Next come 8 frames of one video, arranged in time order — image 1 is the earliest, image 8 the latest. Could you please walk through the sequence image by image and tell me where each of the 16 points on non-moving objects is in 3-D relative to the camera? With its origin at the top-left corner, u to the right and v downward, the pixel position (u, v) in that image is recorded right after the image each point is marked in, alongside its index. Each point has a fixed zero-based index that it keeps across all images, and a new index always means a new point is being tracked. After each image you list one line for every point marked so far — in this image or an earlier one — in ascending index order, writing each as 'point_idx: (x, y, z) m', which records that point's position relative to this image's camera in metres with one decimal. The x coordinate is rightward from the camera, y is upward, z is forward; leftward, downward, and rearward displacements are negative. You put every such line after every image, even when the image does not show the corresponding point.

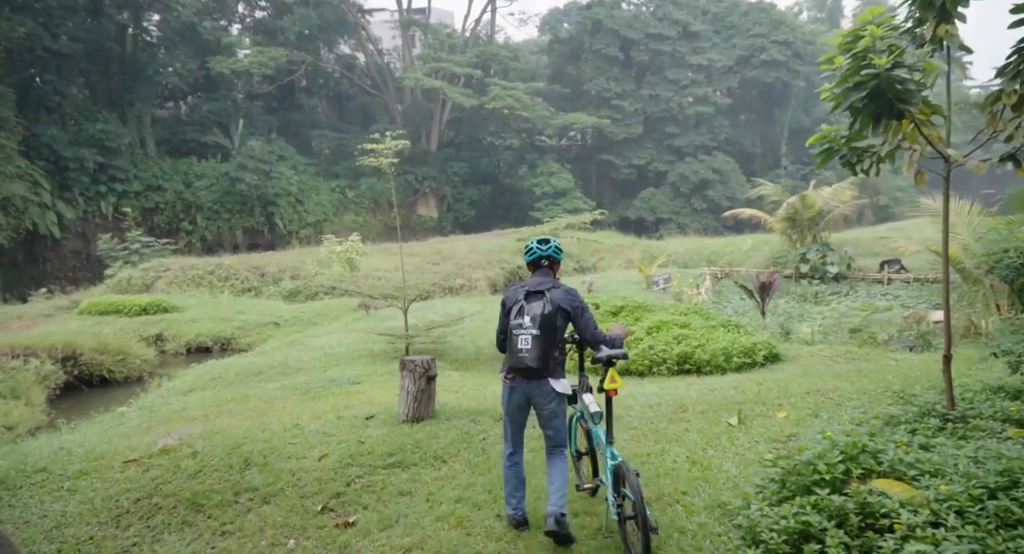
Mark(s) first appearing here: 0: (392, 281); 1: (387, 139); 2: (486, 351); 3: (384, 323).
0: (-1.6, -0.1, +10.7) m
1: (-1.5, +1.6, +9.8) m
2: (-0.3, -0.9, +9.7) m
3: (-1.8, -0.6, +11.2) m
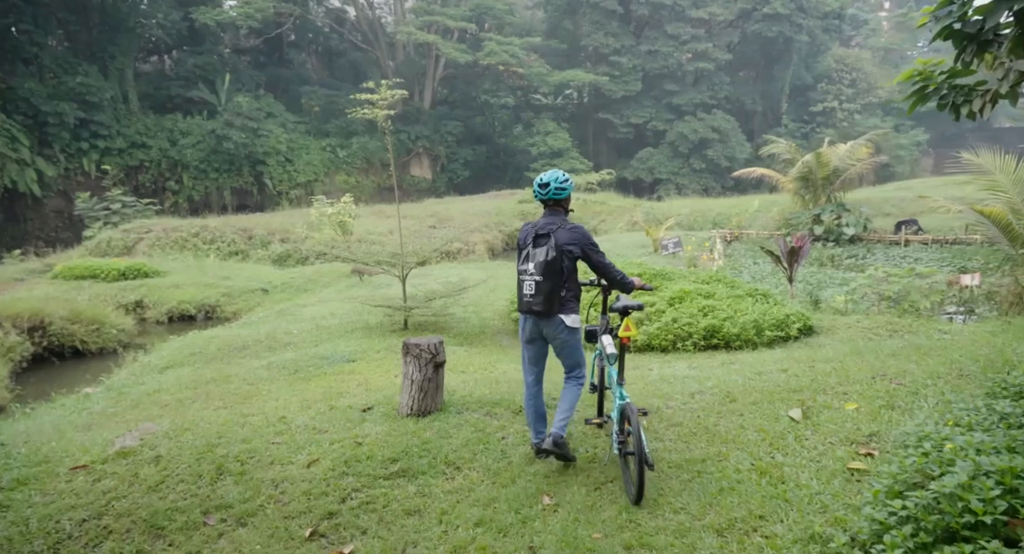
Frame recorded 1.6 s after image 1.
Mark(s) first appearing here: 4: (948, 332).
0: (-1.5, +0.4, +9.8) m
1: (-1.4, +2.0, +8.8) m
2: (-0.2, -0.5, +8.8) m
3: (-1.7, -0.2, +10.3) m
4: (+4.5, -0.6, +8.4) m
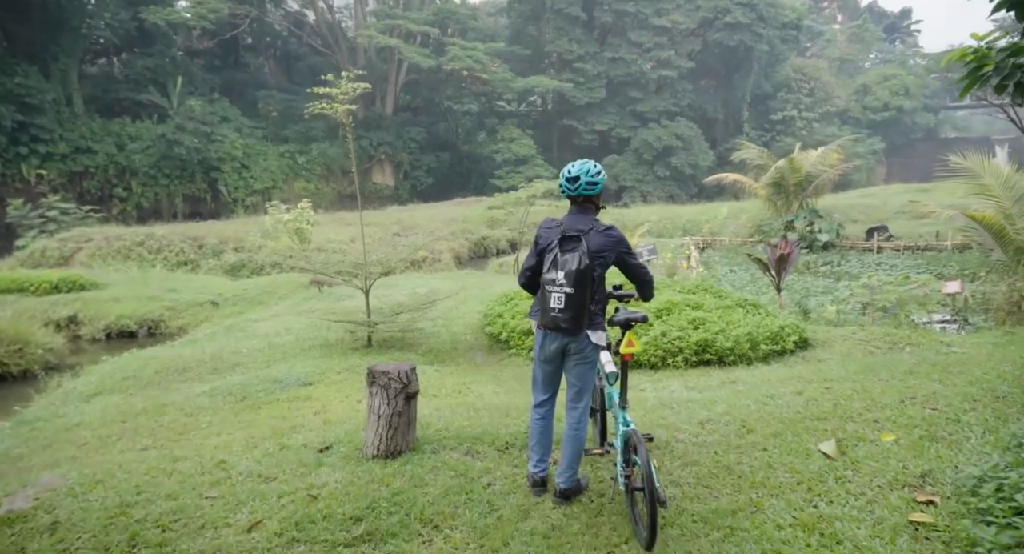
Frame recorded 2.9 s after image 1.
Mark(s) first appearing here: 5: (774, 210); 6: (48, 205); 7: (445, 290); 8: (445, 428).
0: (-1.8, +0.2, +9.0) m
1: (-1.6, +1.9, +8.0) m
2: (-0.5, -0.6, +8.1) m
3: (-2.0, -0.3, +9.5) m
4: (+4.2, -0.7, +7.9) m
5: (+5.9, +1.5, +18.7) m
6: (-7.8, +1.2, +14.0) m
7: (-0.8, -0.1, +10.0) m
8: (-0.4, -0.8, +4.4) m
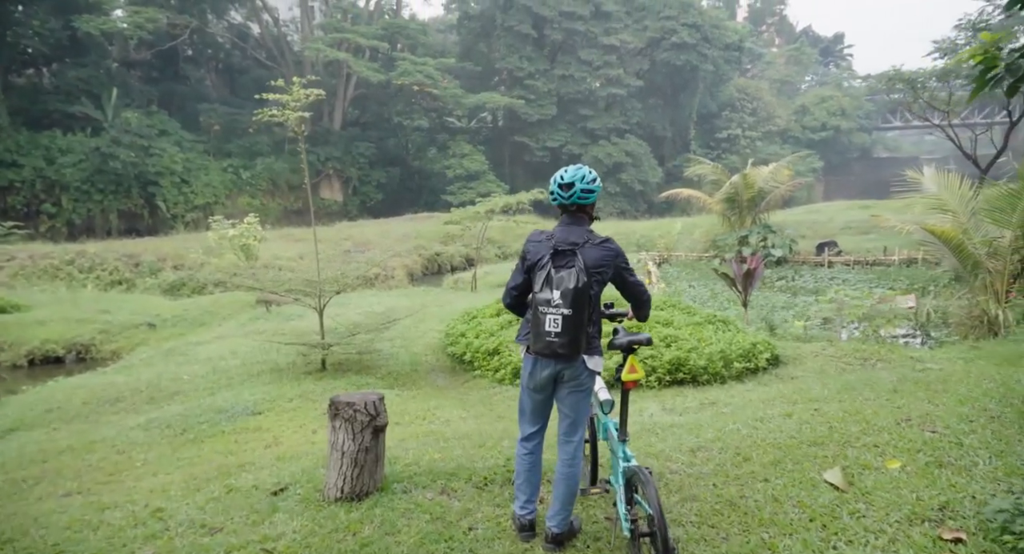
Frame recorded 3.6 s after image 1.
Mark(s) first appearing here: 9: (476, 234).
0: (-2.2, +0.1, +8.5) m
1: (-2.0, +1.7, +7.6) m
2: (-0.8, -0.8, +7.6) m
3: (-2.4, -0.5, +9.0) m
4: (+3.9, -0.8, +7.7) m
5: (+4.9, +1.2, +18.7) m
6: (-8.5, +0.9, +13.1) m
7: (-1.3, -0.3, +9.6) m
8: (-0.5, -0.9, +4.0) m
9: (-0.6, +0.8, +14.3) m
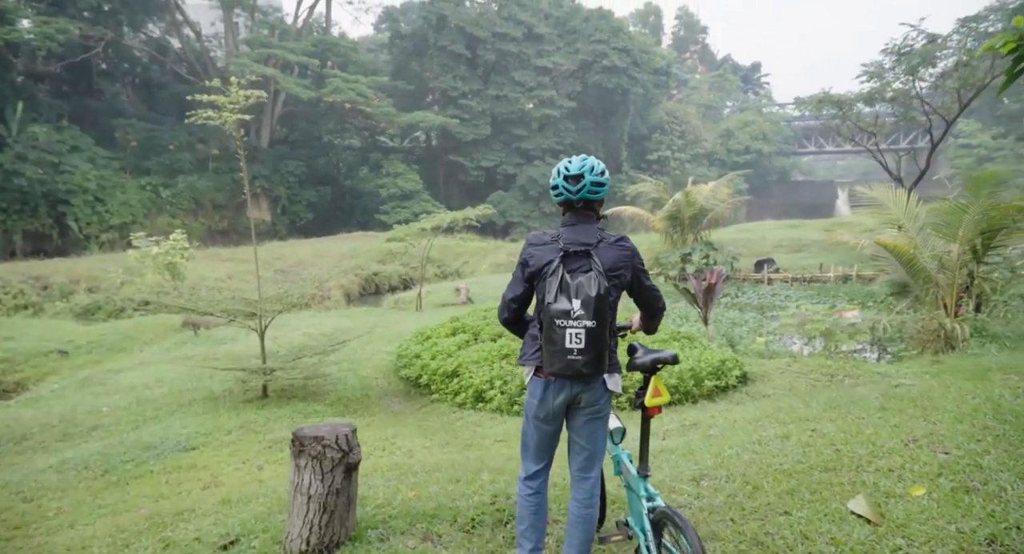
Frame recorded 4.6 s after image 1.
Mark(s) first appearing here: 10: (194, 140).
0: (-2.6, -0.1, +7.9) m
1: (-2.4, +1.6, +7.0) m
2: (-1.2, -0.9, +7.1) m
3: (-2.9, -0.7, +8.3) m
4: (+3.5, -0.9, +7.5) m
5: (+3.6, +0.8, +18.6) m
6: (-9.3, +0.6, +11.9) m
7: (-1.8, -0.5, +8.9) m
8: (-0.5, -0.9, +3.5) m
9: (-1.6, +0.4, +13.8) m
10: (-4.3, +1.8, +11.0) m
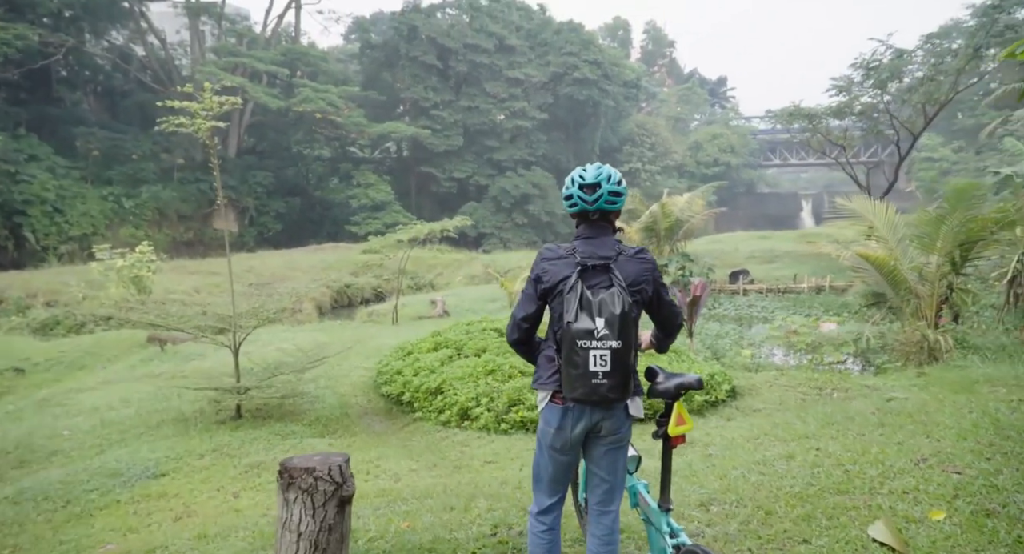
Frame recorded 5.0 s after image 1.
0: (-2.8, -0.2, +7.5) m
1: (-2.5, +1.5, +6.7) m
2: (-1.3, -1.0, +6.8) m
3: (-3.1, -0.8, +7.9) m
4: (+3.4, -1.0, +7.4) m
5: (+3.1, +0.5, +18.5) m
6: (-9.6, +0.4, +11.3) m
7: (-2.0, -0.7, +8.7) m
8: (-0.5, -1.0, +3.2) m
9: (-1.9, +0.2, +13.5) m
10: (-4.6, +1.7, +10.7) m
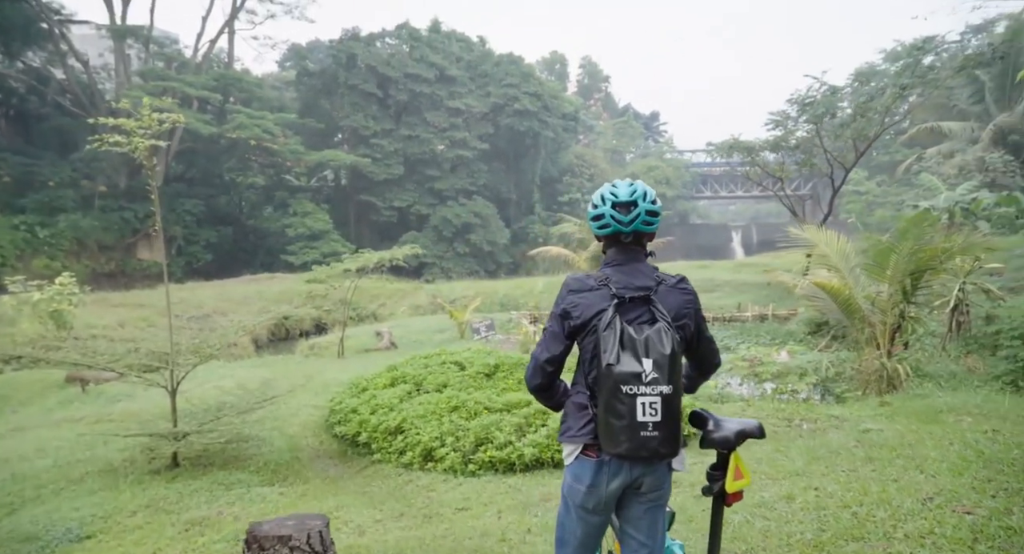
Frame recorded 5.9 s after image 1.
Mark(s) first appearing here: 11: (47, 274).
0: (-3.1, -0.5, +7.0) m
1: (-2.7, +1.2, +6.2) m
2: (-1.6, -1.3, +6.3) m
3: (-3.4, -1.1, +7.3) m
4: (+3.0, -1.3, +7.3) m
5: (+1.9, -0.1, +18.3) m
6: (-10.2, 0.0, +10.2) m
7: (-2.4, -1.0, +8.1) m
8: (-0.5, -1.1, +2.8) m
9: (-2.7, -0.2, +13.0) m
10: (-5.1, +1.3, +10.0) m
11: (-4.4, +0.1, +7.9) m
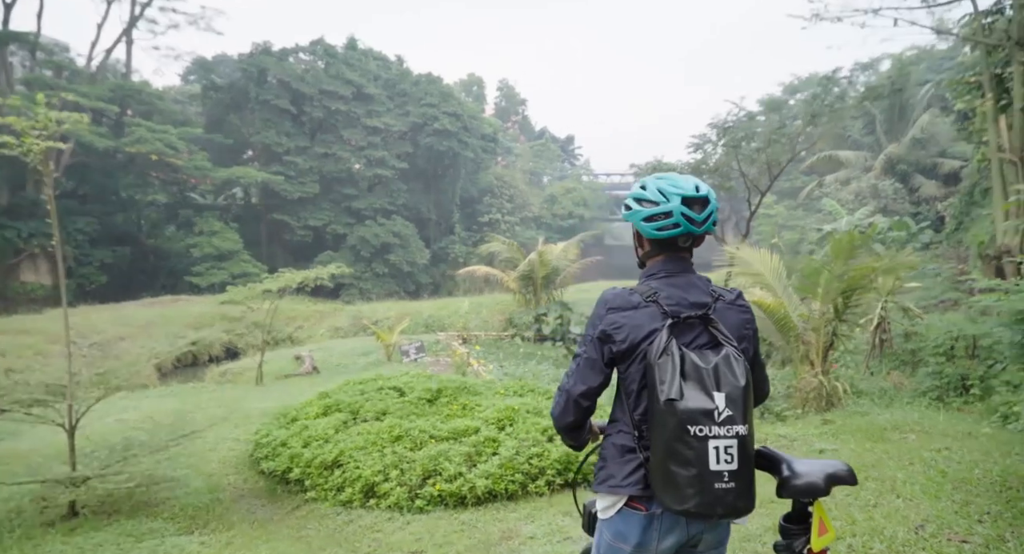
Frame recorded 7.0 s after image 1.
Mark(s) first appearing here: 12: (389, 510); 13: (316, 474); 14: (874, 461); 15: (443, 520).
0: (-3.5, -0.7, +6.2) m
1: (-3.1, +1.1, +5.5) m
2: (-1.9, -1.4, +5.7) m
3: (-3.9, -1.3, +6.5) m
4: (+2.5, -1.4, +7.1) m
5: (+0.3, -0.6, +18.0) m
6: (-11.0, -0.3, +8.8) m
7: (-2.9, -1.2, +7.4) m
8: (-0.6, -1.2, +2.3) m
9: (-3.7, -0.6, +12.3) m
10: (-5.9, +1.0, +9.1) m
11: (-4.9, -0.1, +7.0) m
12: (-0.7, -1.4, +5.0) m
13: (-1.3, -1.3, +5.4) m
14: (+2.6, -1.3, +5.8) m
15: (-0.4, -1.4, +4.8) m
